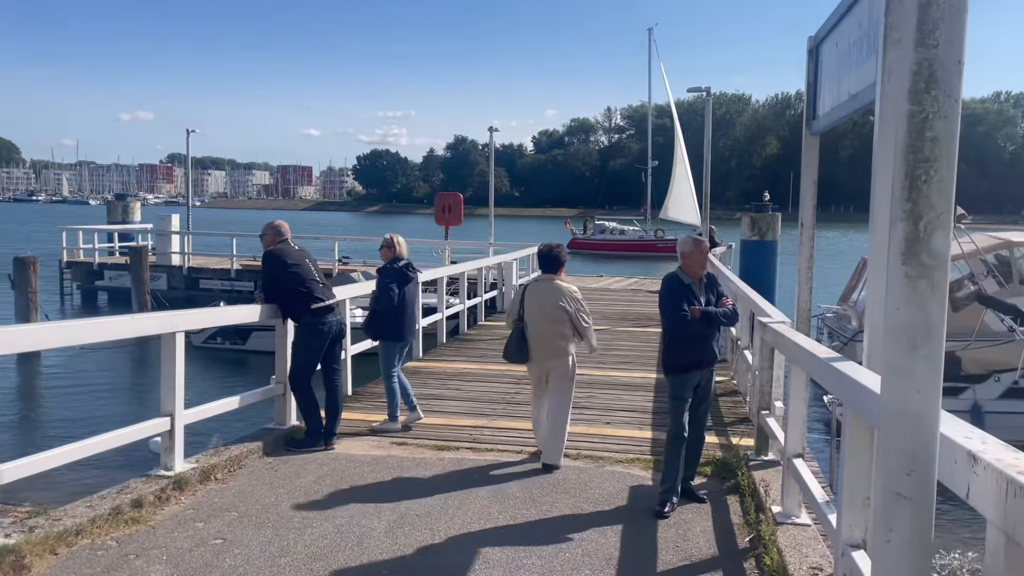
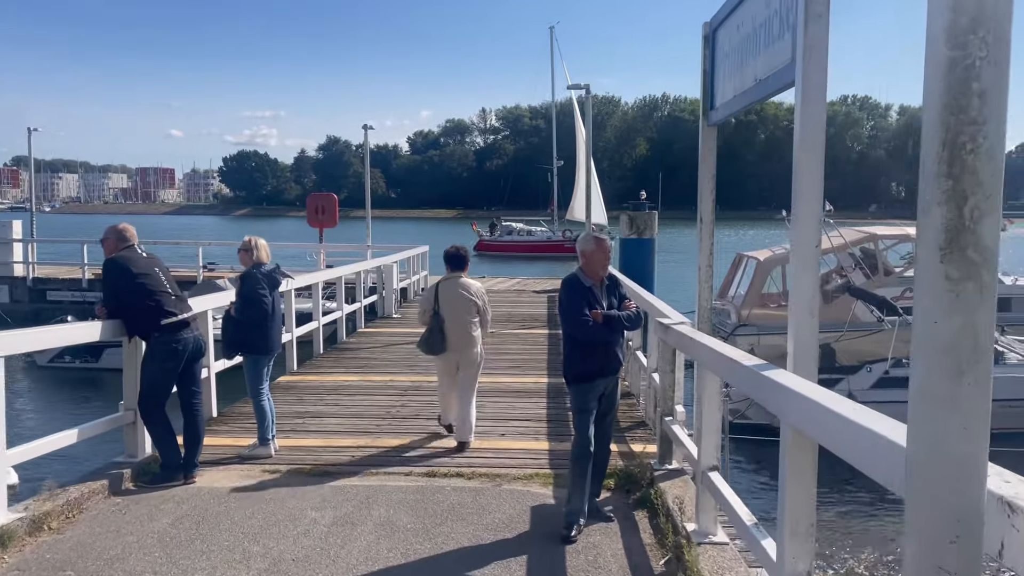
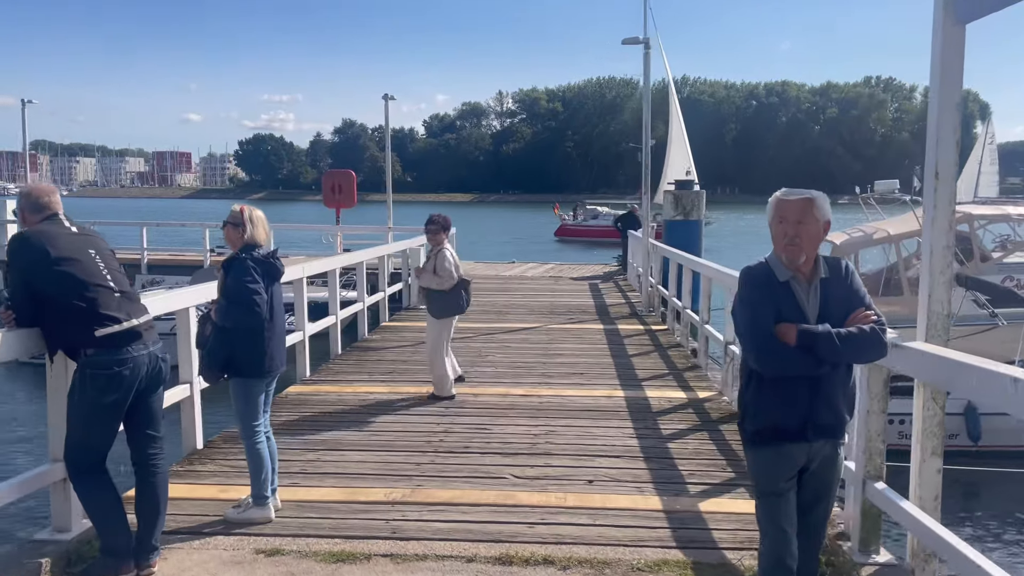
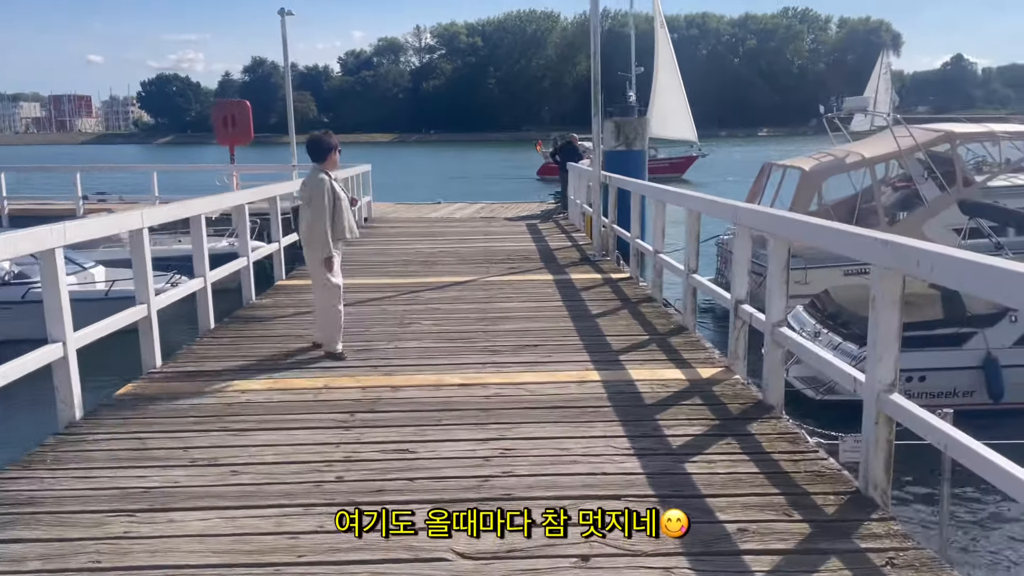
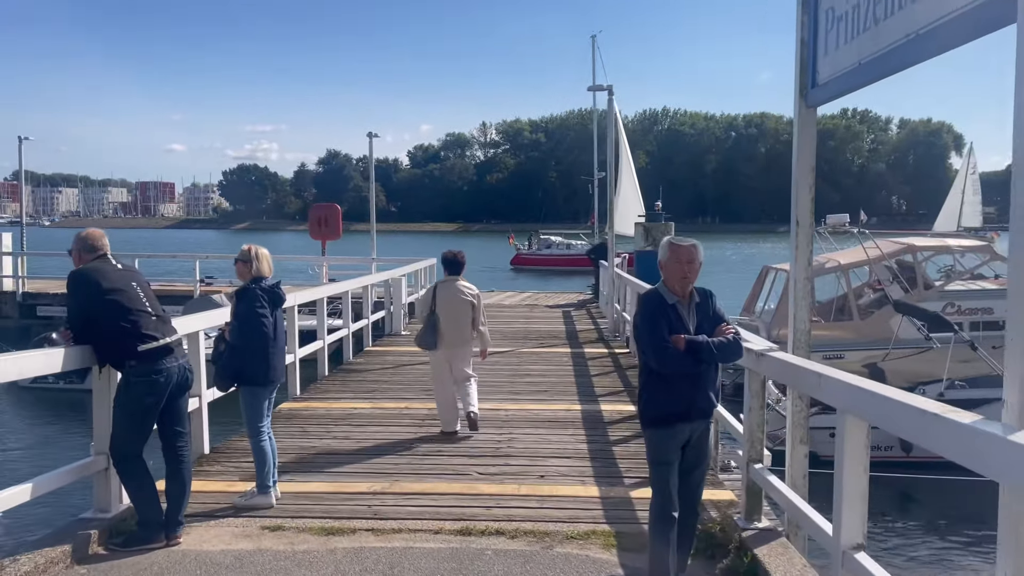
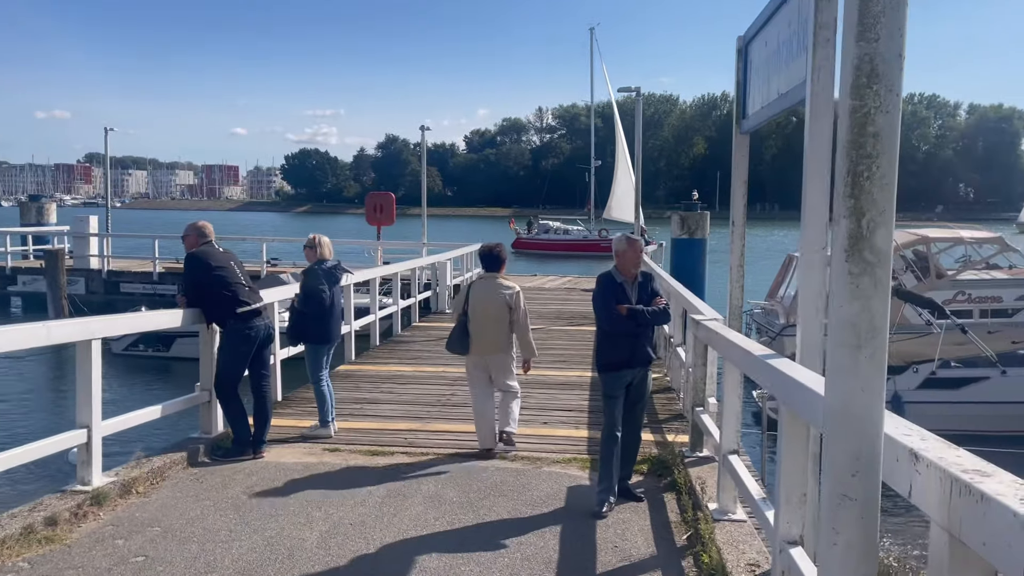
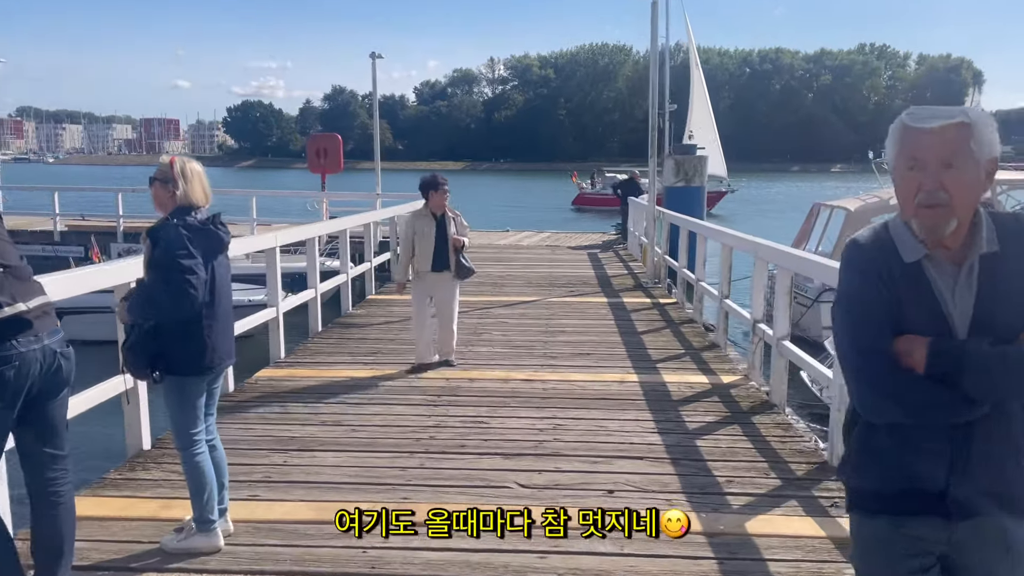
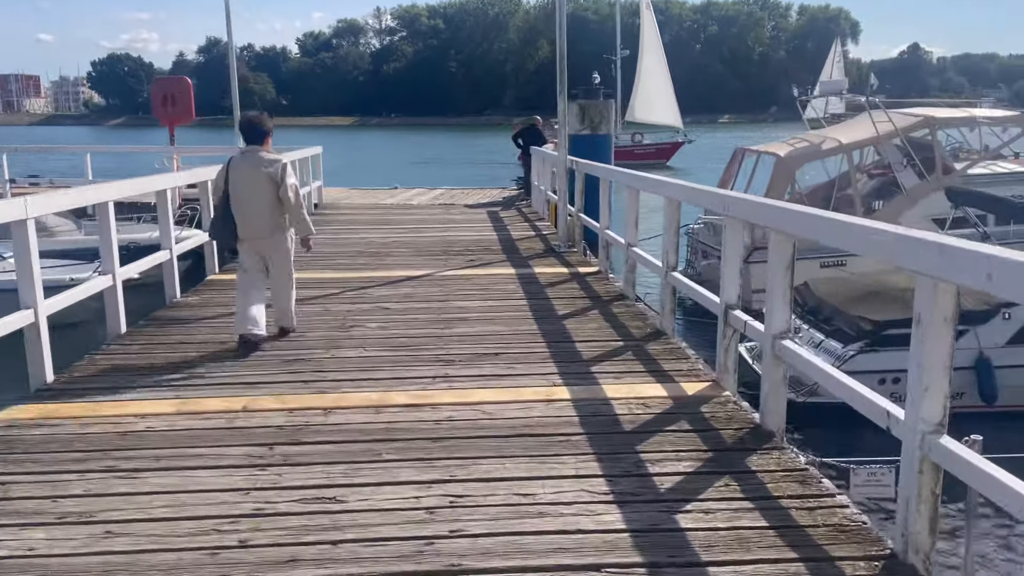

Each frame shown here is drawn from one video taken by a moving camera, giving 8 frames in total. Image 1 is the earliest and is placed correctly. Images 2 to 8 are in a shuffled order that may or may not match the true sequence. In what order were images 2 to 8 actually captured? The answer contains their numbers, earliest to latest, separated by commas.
6, 2, 5, 3, 7, 4, 8
